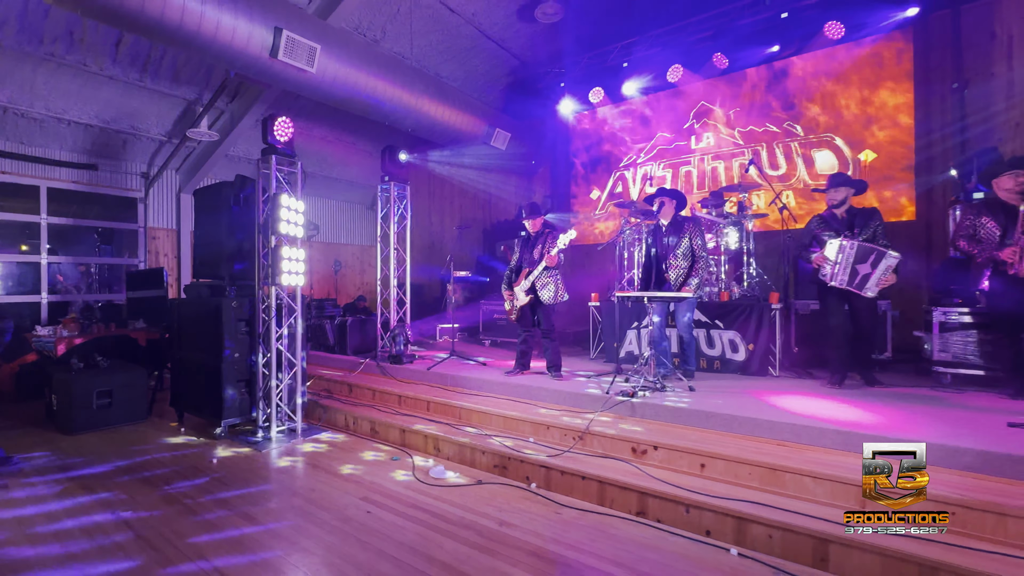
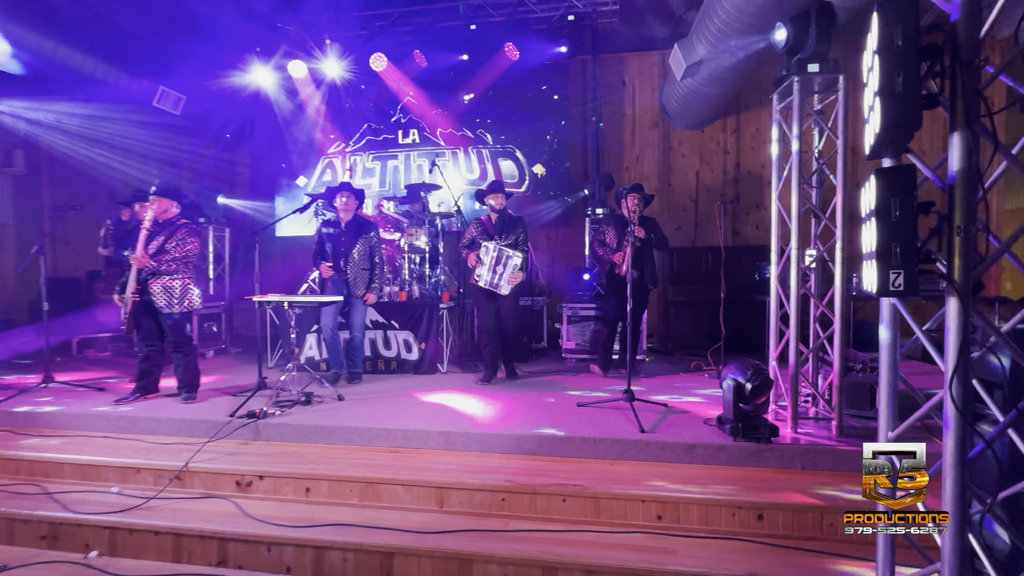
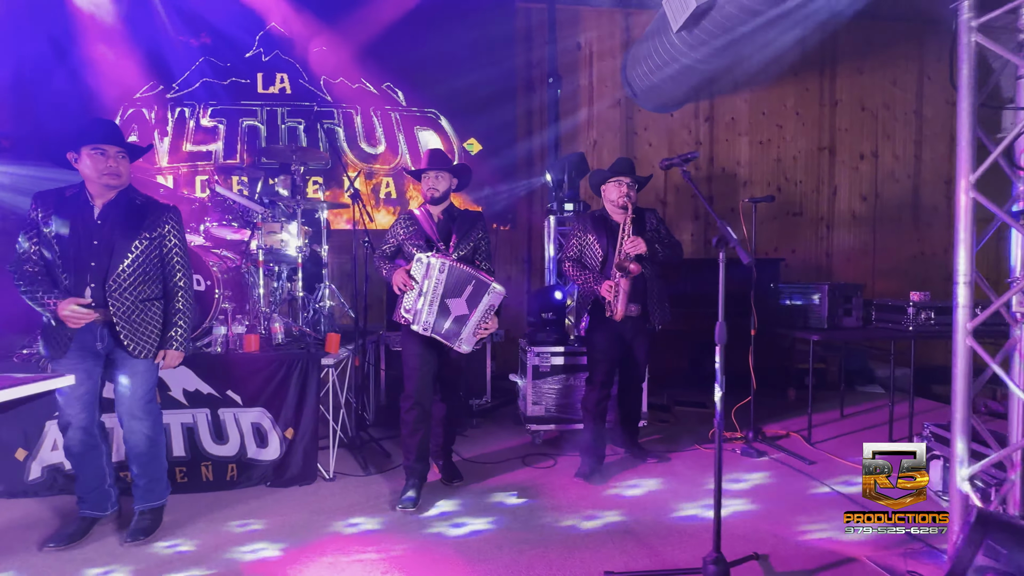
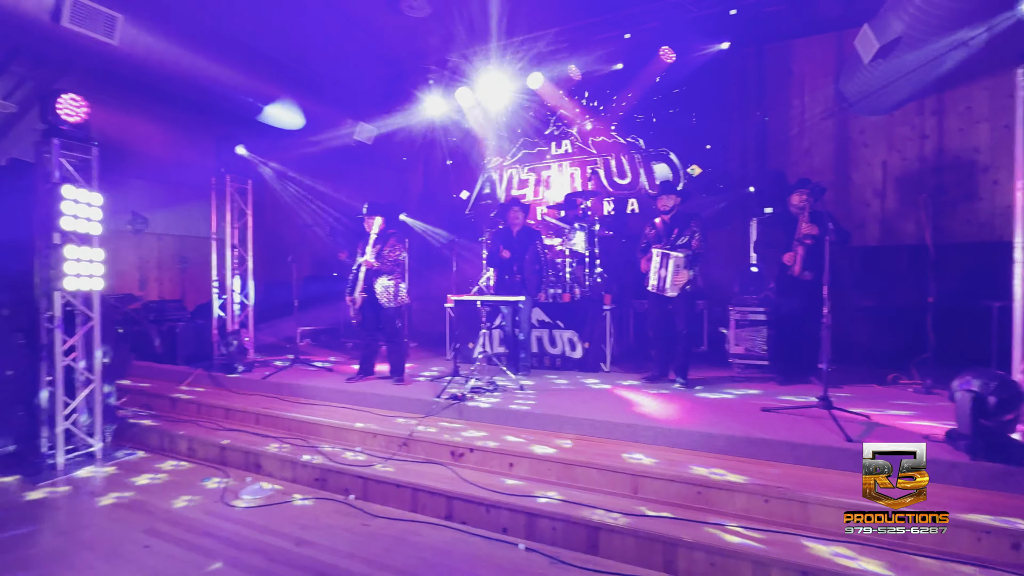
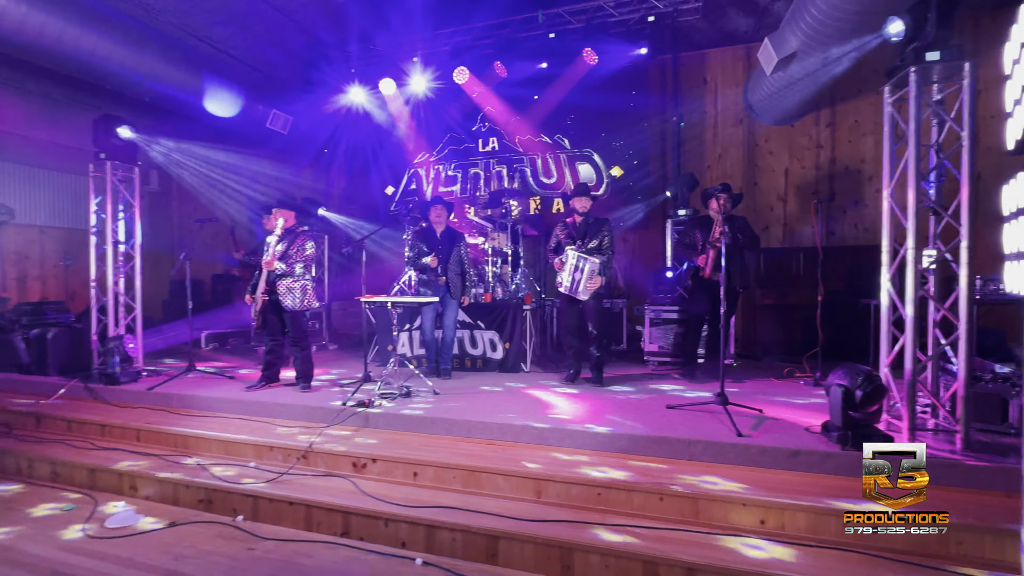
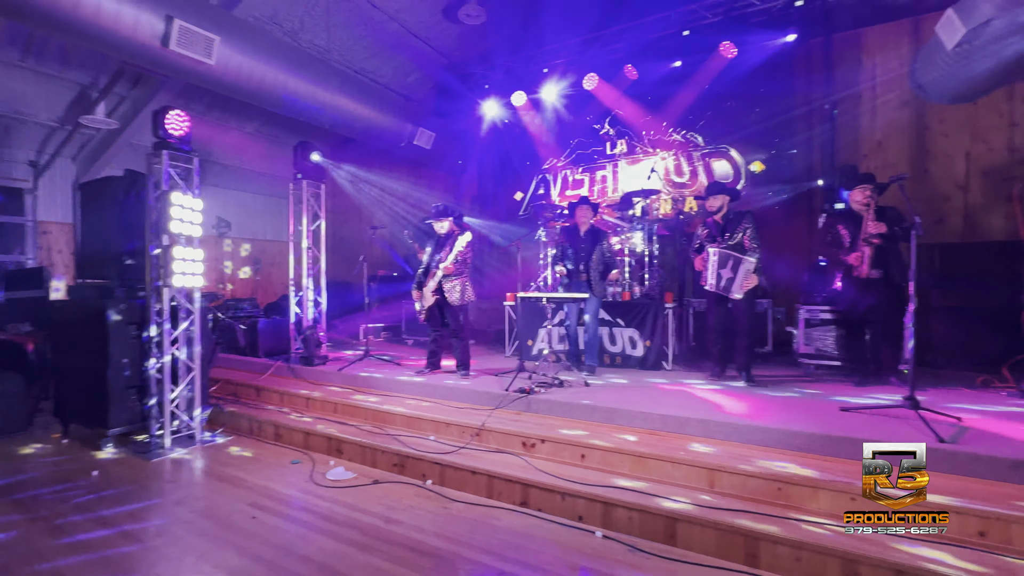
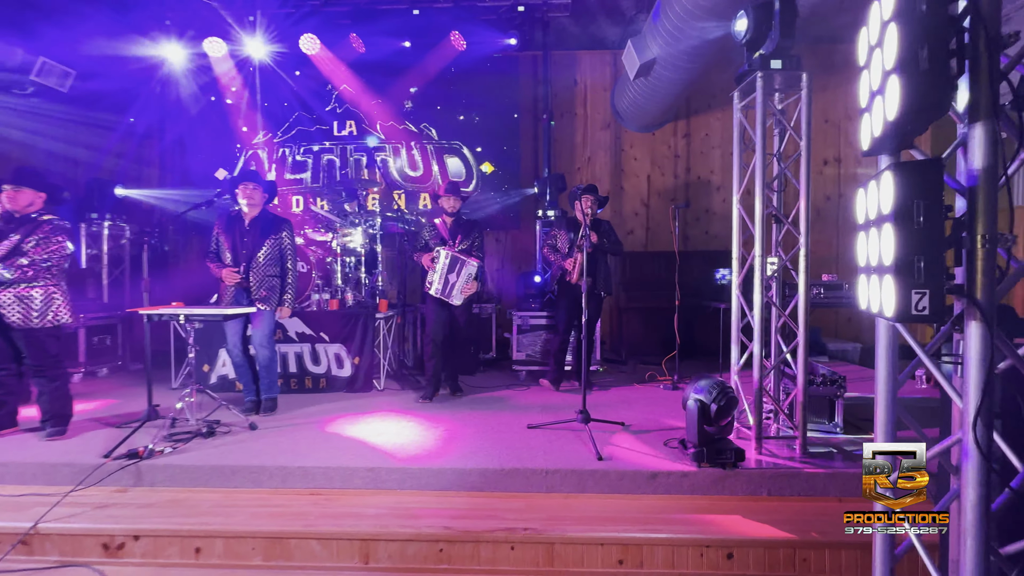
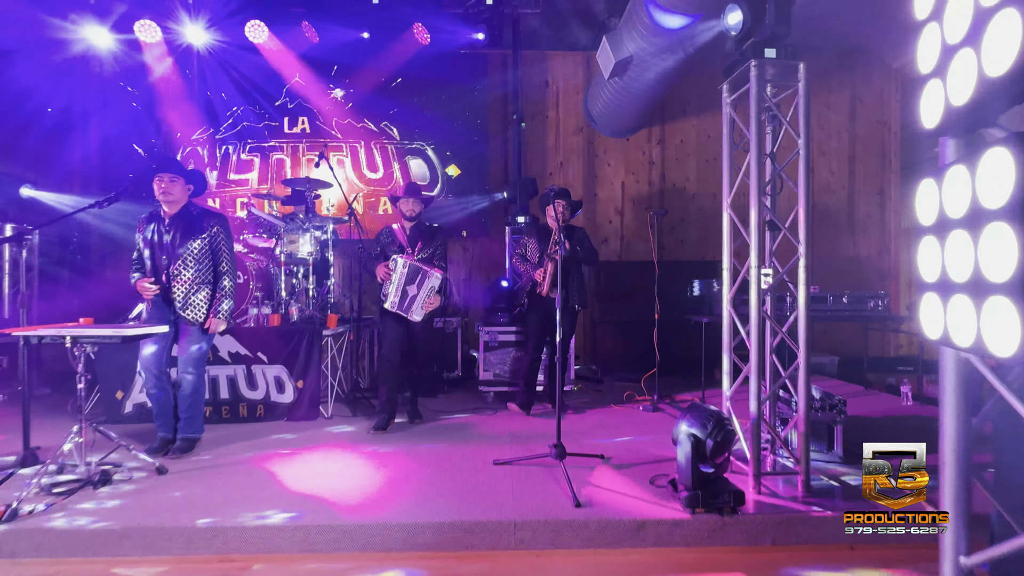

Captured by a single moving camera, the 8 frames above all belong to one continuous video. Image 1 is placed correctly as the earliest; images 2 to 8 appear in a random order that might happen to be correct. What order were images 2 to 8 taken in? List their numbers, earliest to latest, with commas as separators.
6, 4, 5, 2, 7, 8, 3
